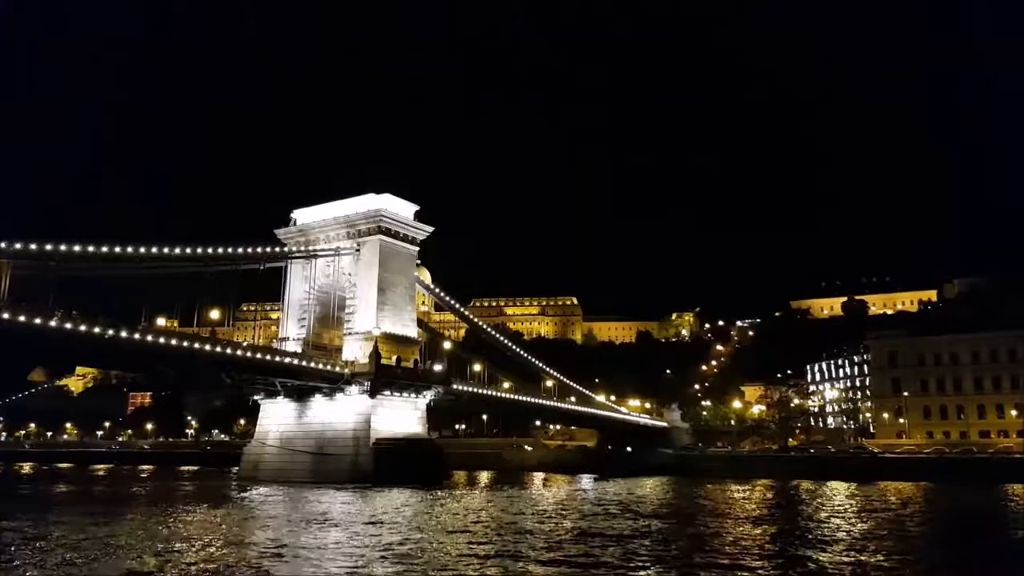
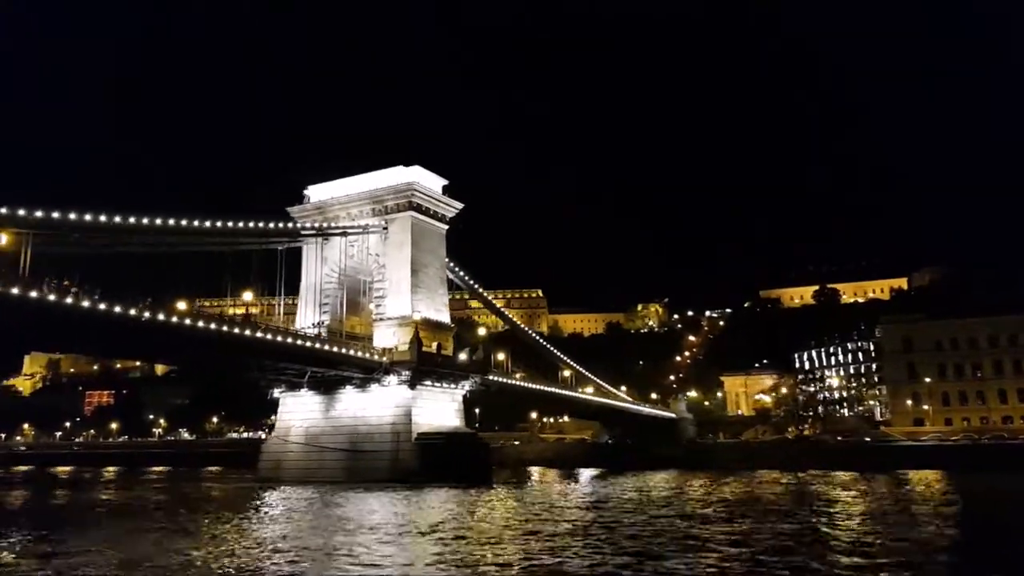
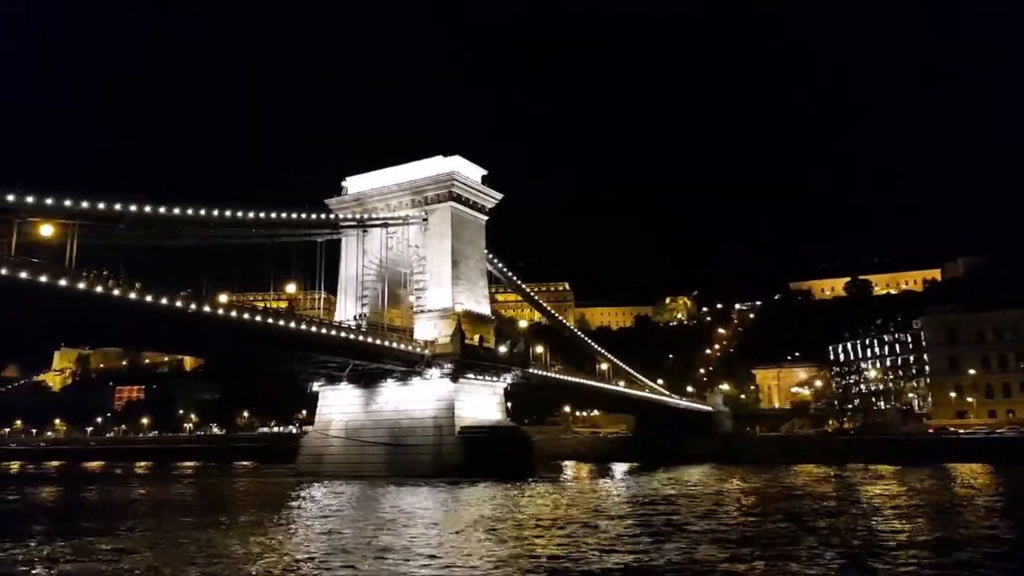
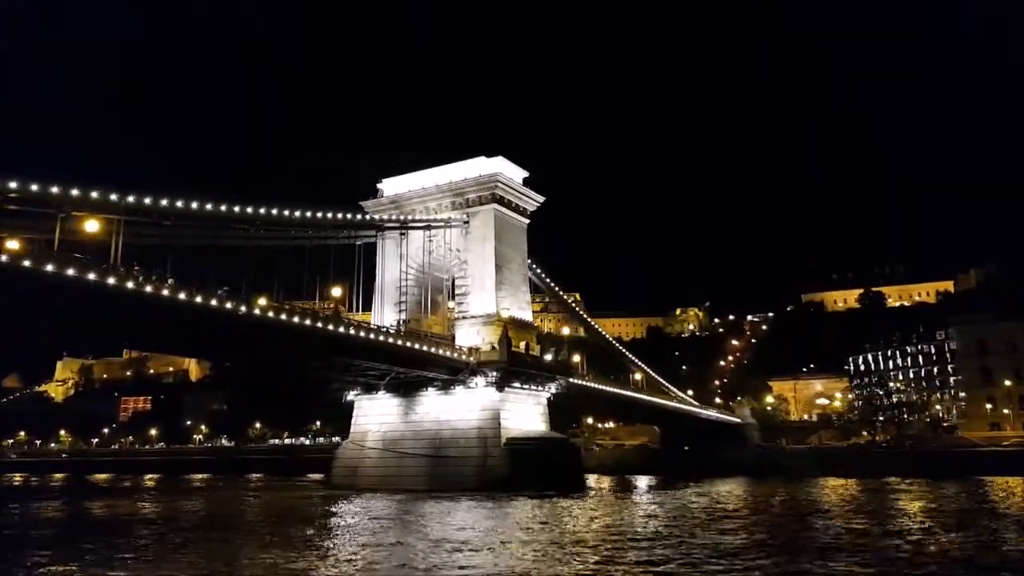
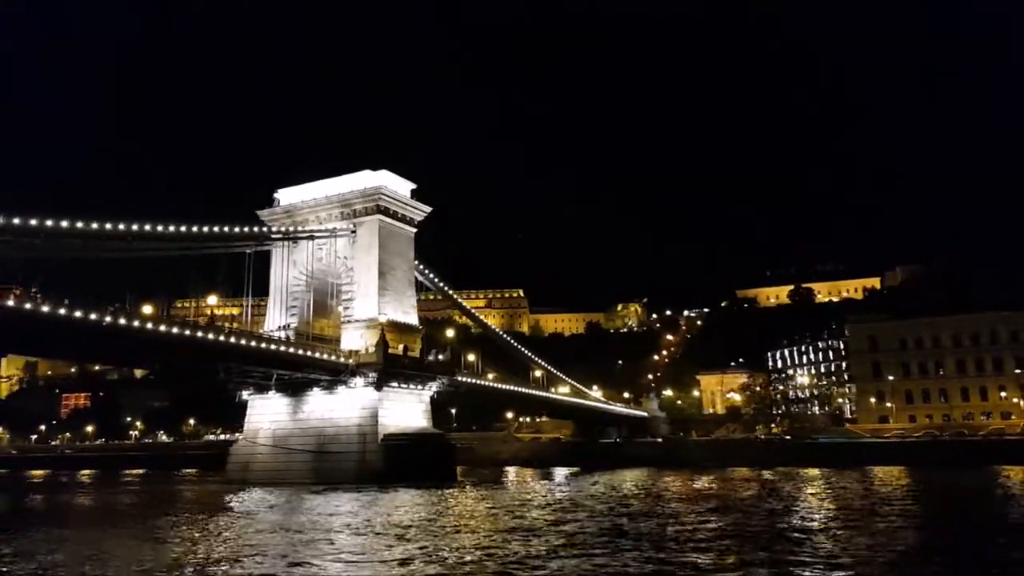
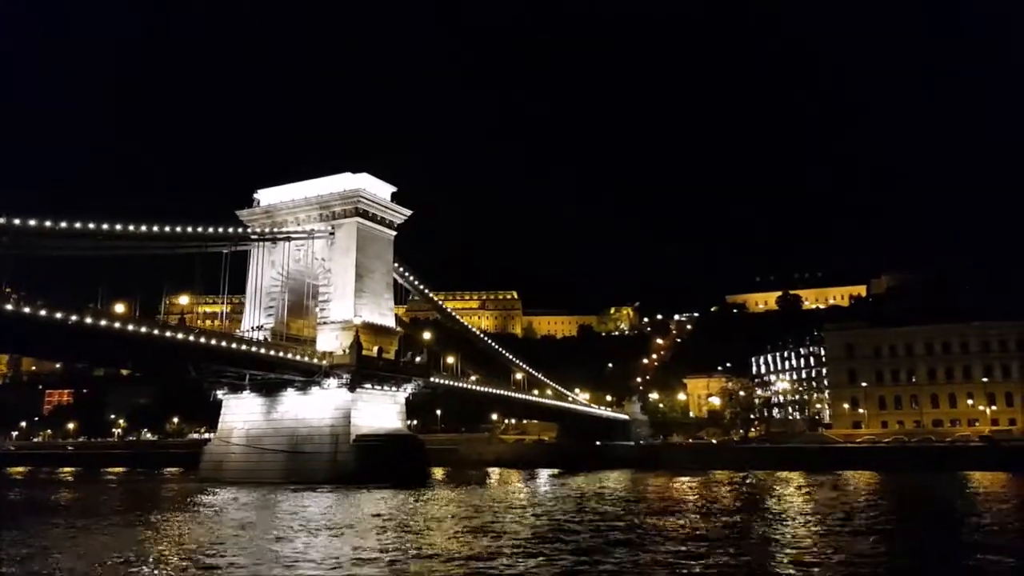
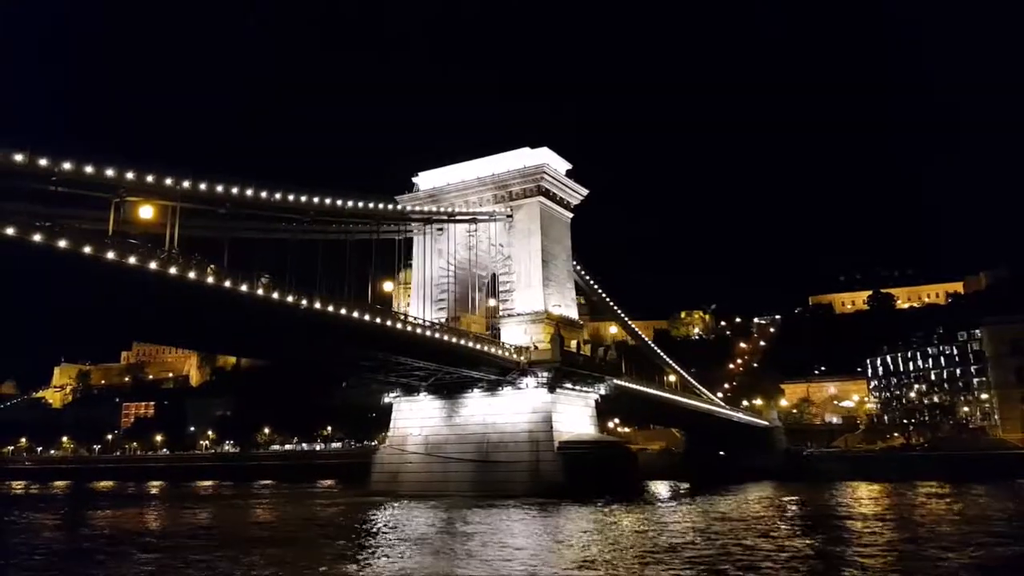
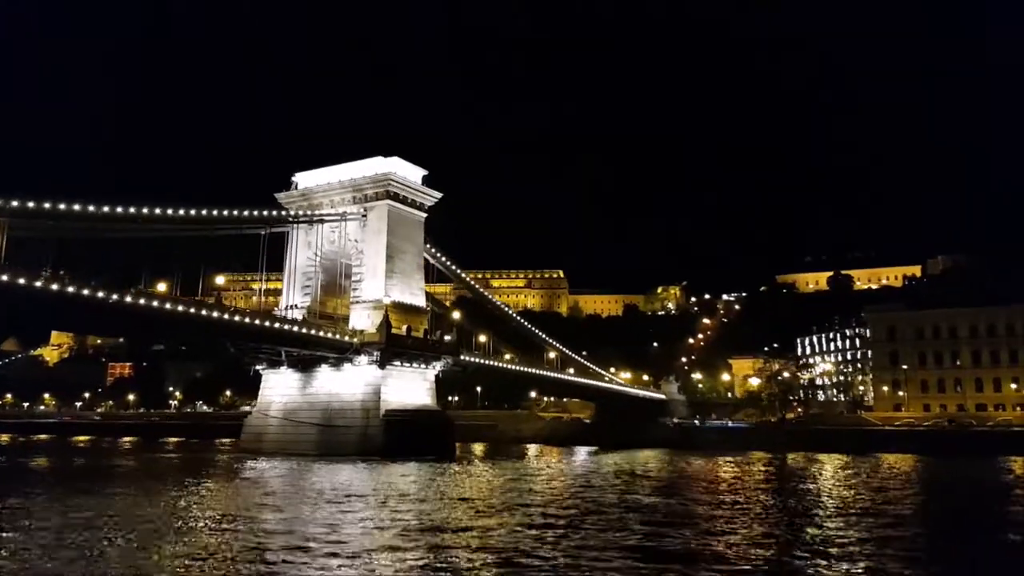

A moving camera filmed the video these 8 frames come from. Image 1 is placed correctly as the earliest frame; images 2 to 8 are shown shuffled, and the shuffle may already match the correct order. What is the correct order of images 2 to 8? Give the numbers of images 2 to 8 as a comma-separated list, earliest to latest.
8, 6, 5, 2, 3, 4, 7
